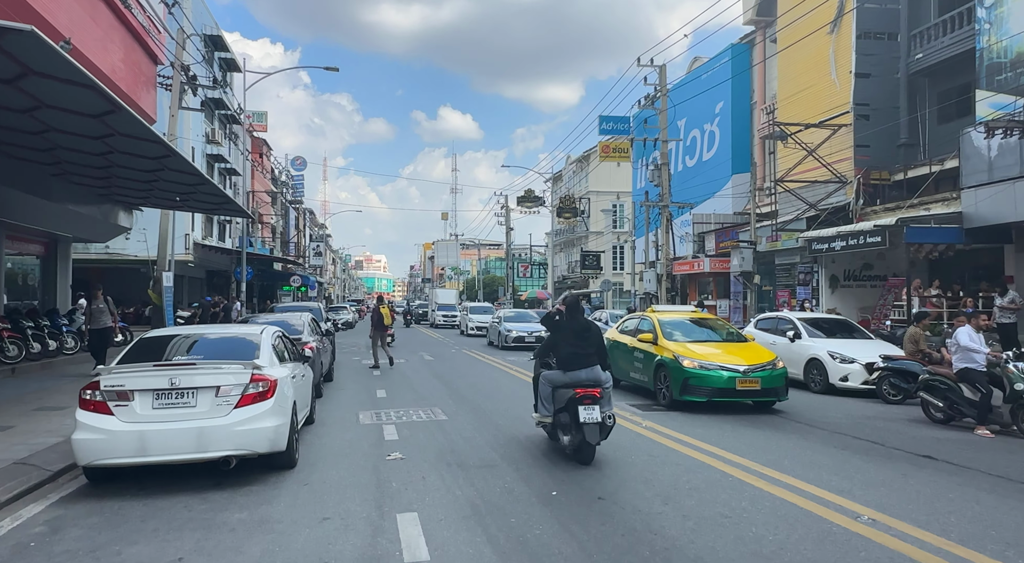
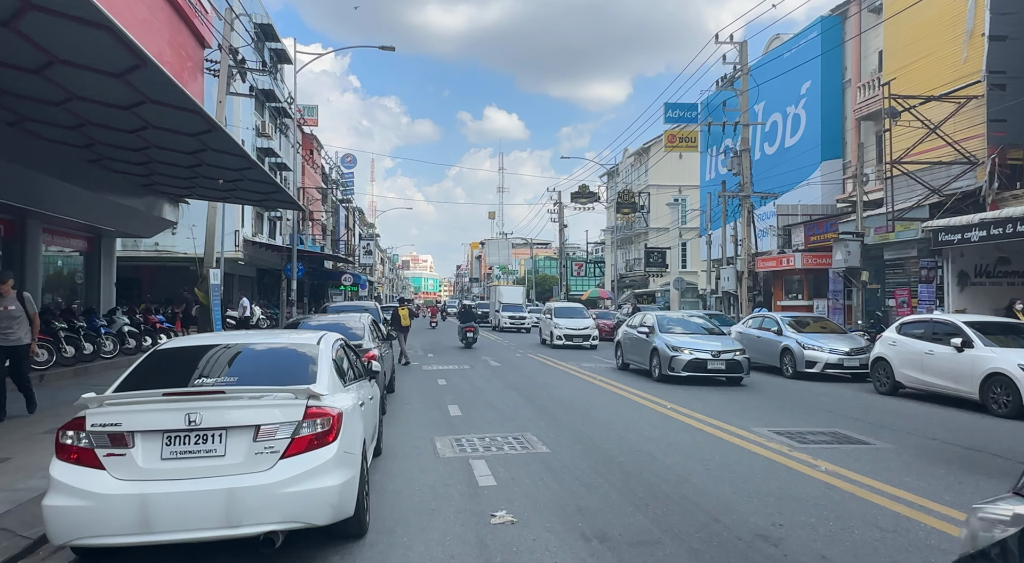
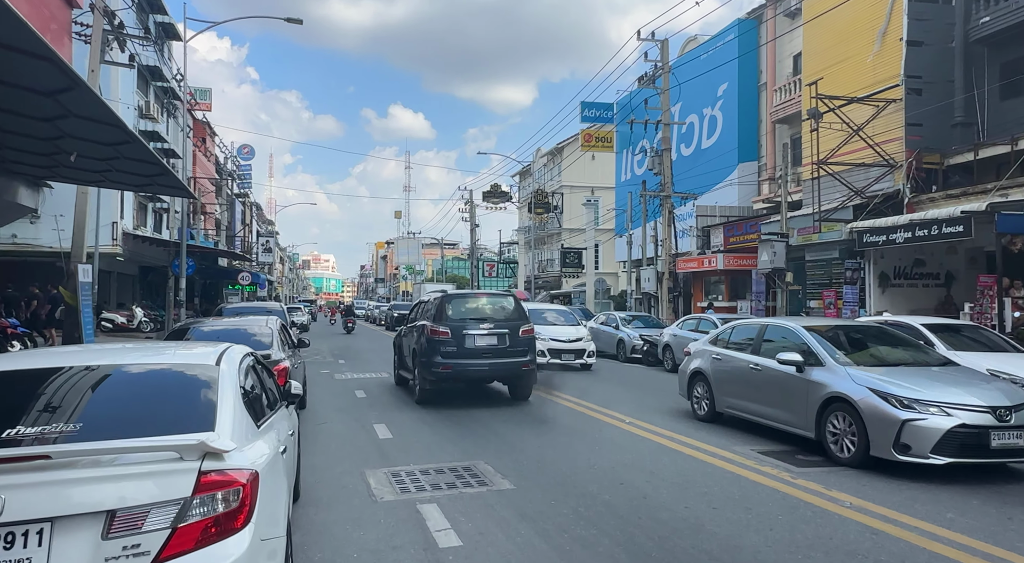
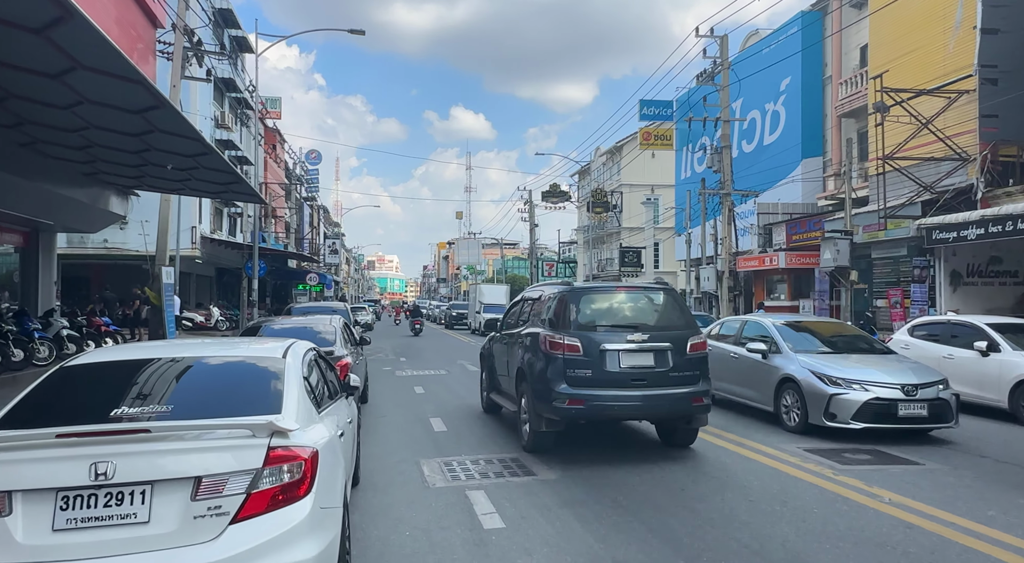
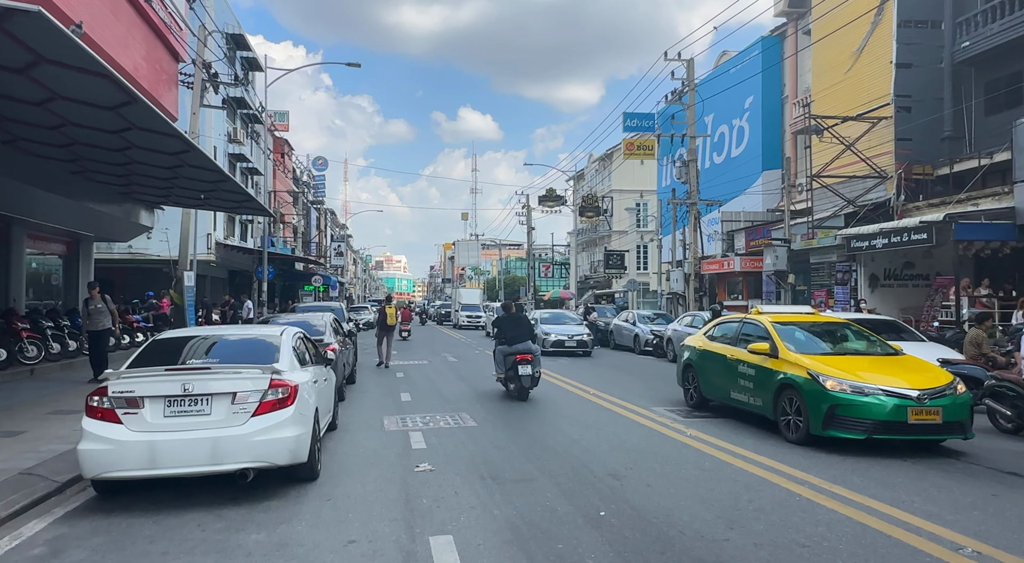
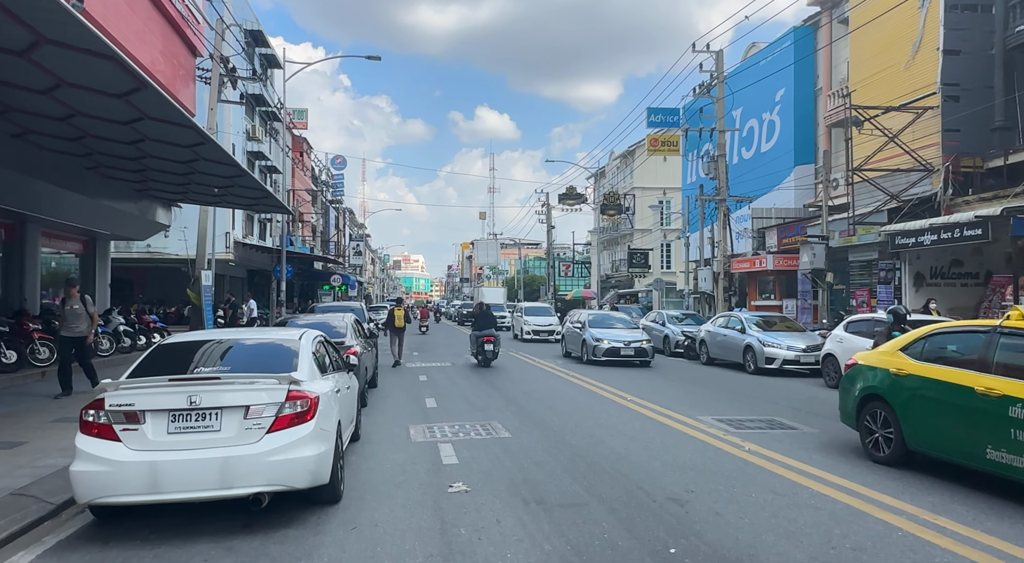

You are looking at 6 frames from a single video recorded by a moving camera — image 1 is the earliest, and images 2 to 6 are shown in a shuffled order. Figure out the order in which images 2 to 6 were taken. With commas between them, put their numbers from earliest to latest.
5, 6, 2, 4, 3
